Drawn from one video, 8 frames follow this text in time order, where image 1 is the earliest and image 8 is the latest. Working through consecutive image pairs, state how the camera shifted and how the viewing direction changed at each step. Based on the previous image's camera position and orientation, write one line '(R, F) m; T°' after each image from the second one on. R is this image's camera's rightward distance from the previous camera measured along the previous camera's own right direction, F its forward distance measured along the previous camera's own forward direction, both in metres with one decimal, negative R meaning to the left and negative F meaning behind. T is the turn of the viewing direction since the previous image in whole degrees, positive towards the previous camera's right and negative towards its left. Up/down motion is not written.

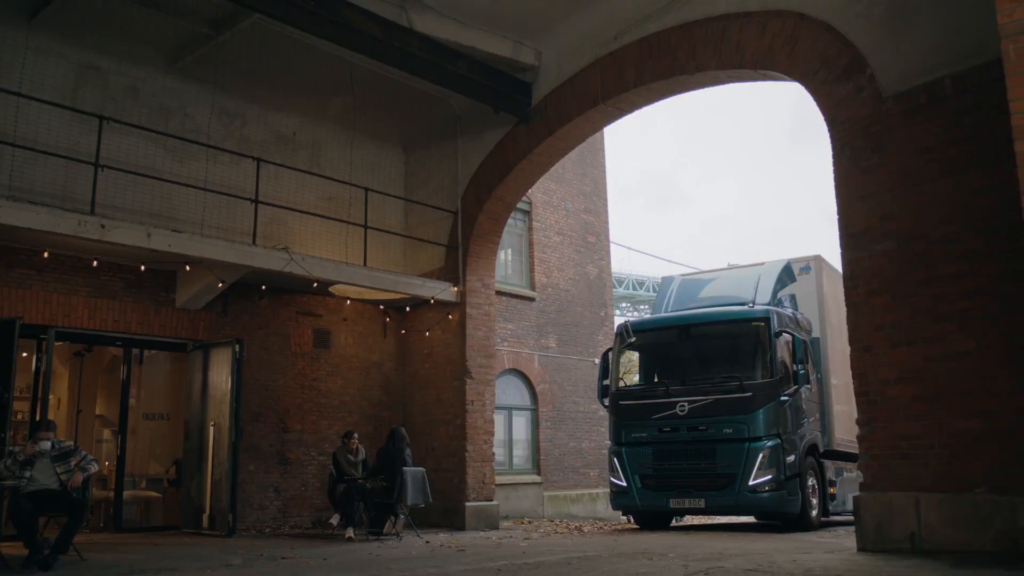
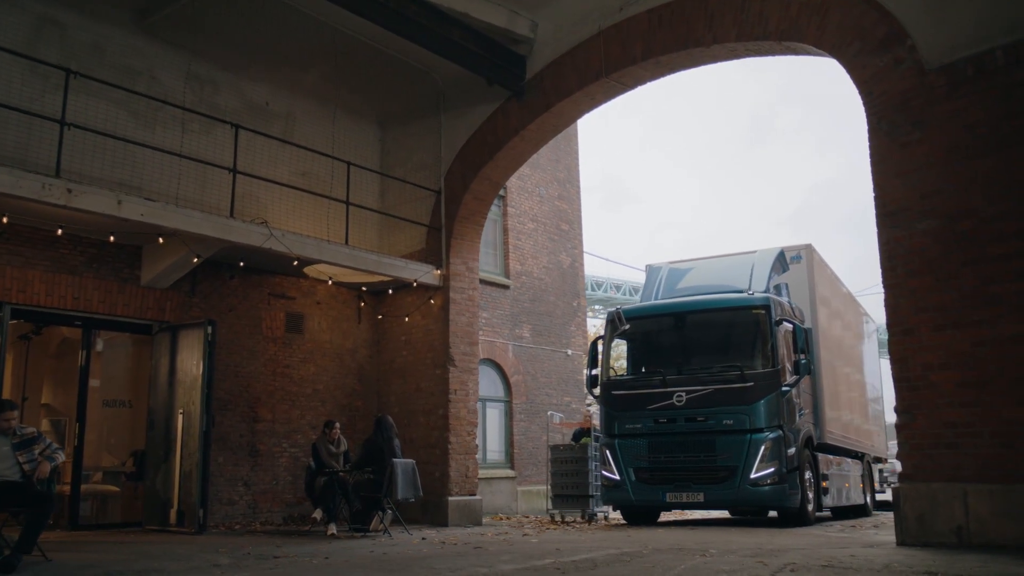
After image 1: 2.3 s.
(-0.8, +0.7) m; +4°
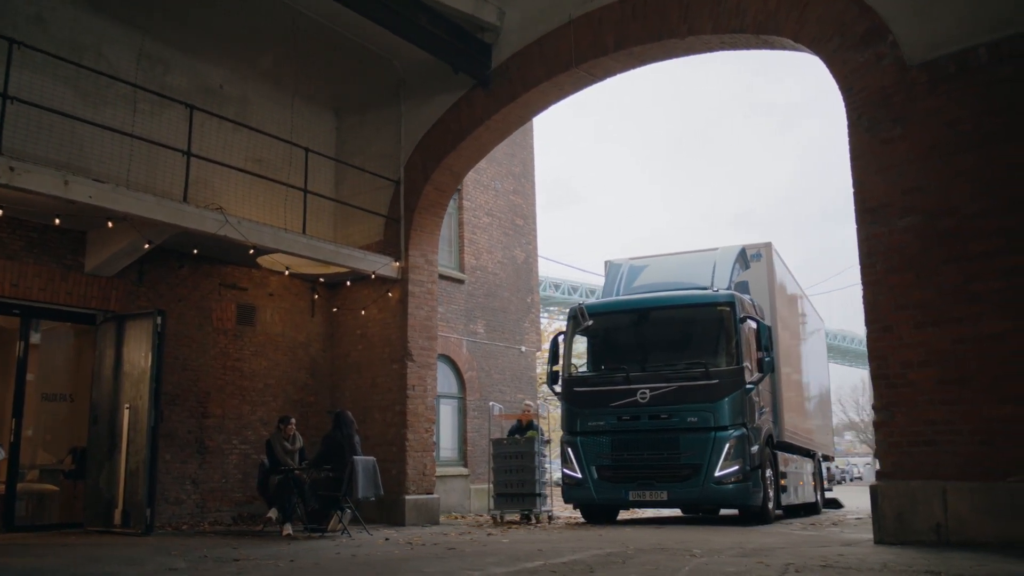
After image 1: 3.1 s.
(-0.4, +0.3) m; +4°
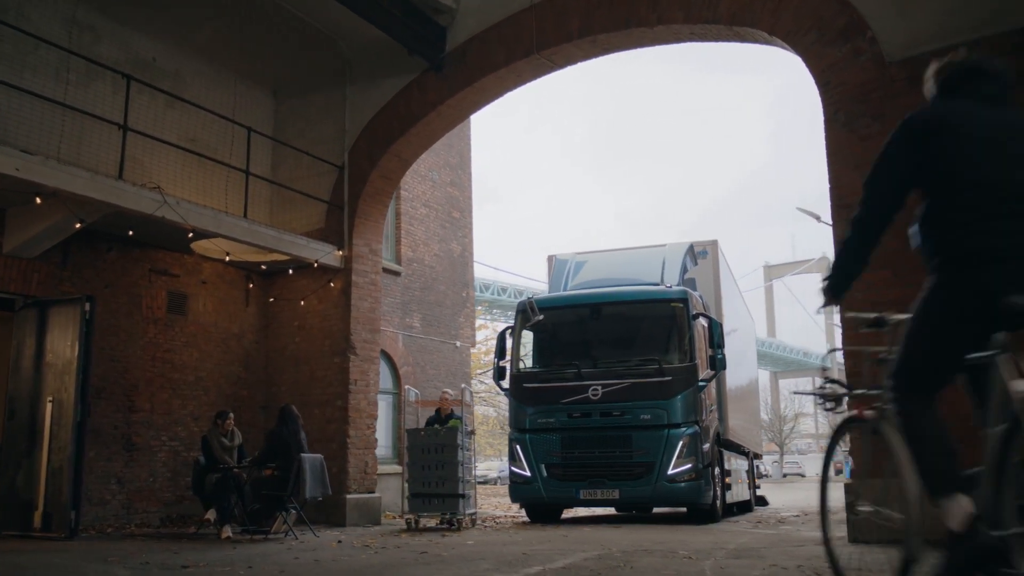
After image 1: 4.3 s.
(-0.6, +0.4) m; +6°
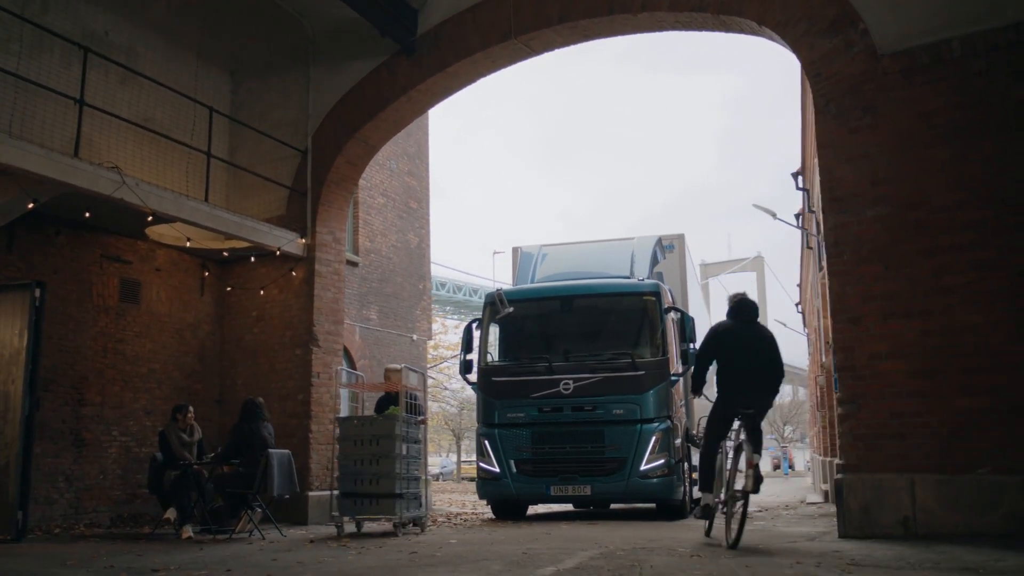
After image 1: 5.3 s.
(-0.4, +0.3) m; +4°
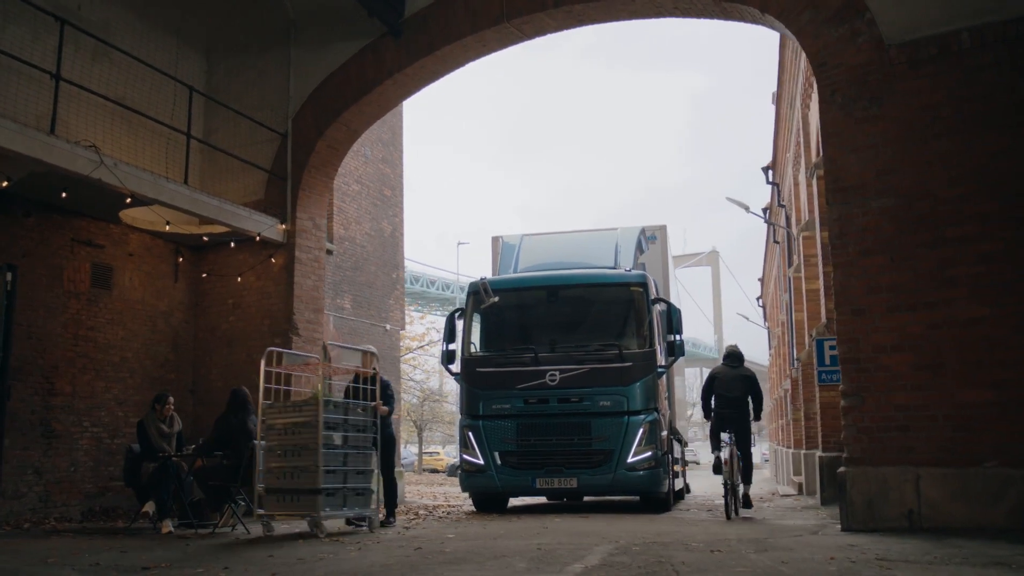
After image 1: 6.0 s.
(-0.4, +0.2) m; +3°
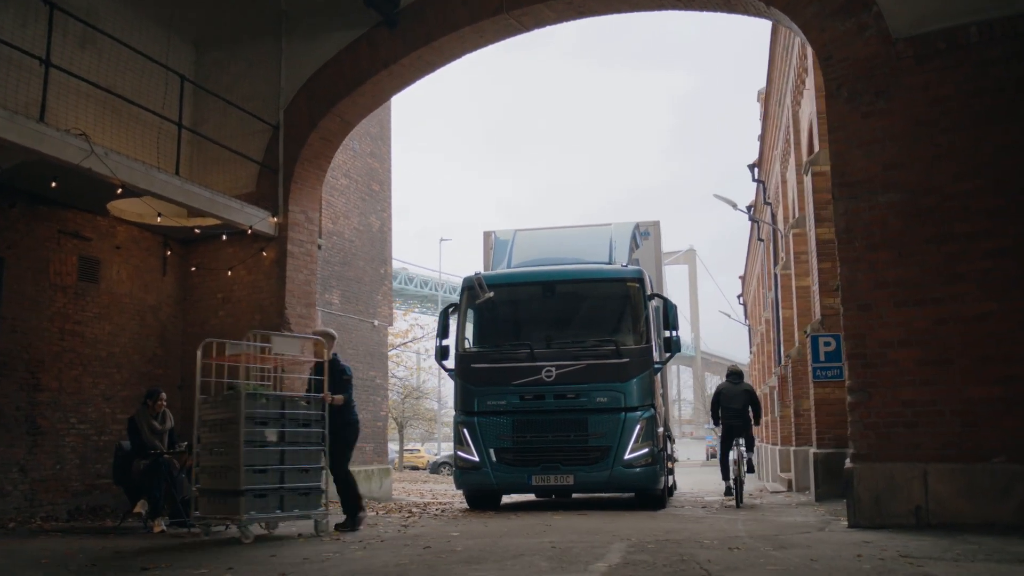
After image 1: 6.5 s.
(-0.2, +0.1) m; +1°
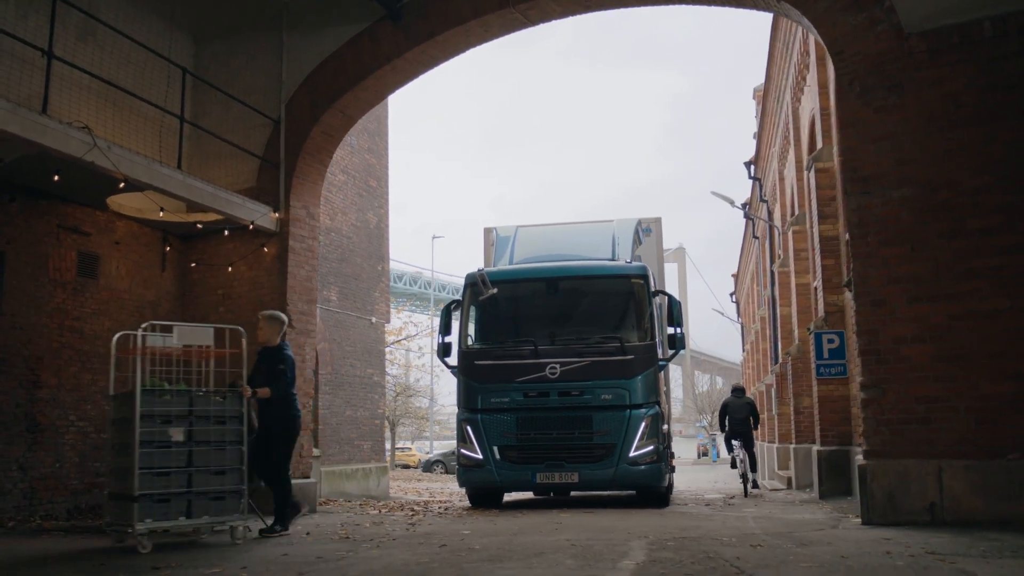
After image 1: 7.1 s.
(-0.2, +0.1) m; +1°
